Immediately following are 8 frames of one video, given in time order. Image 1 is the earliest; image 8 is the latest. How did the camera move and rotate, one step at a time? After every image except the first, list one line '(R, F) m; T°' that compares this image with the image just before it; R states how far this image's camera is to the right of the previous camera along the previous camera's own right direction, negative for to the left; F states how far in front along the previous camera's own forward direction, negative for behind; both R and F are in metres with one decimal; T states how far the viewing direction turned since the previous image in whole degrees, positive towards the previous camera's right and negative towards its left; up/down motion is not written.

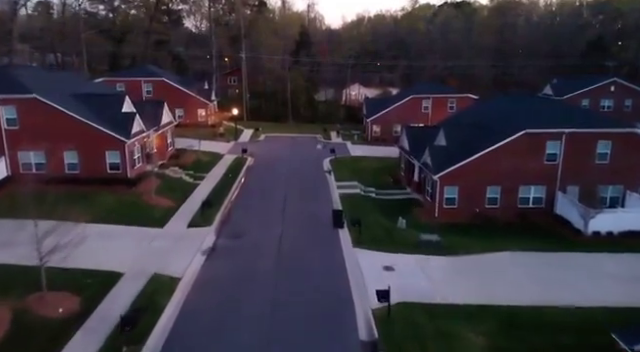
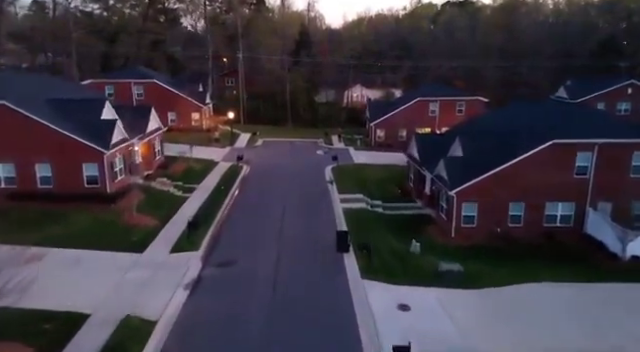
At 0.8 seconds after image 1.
(-0.1, +2.5) m; 0°
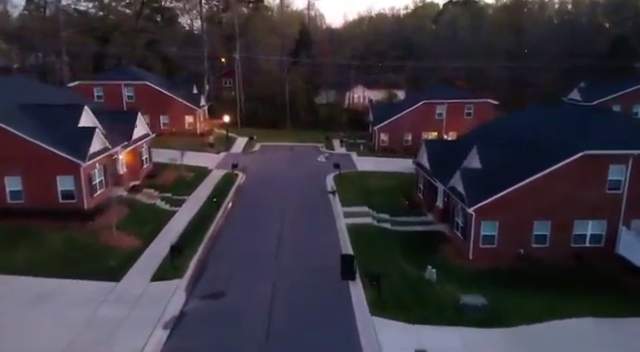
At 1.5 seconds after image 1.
(-0.1, +2.2) m; 0°
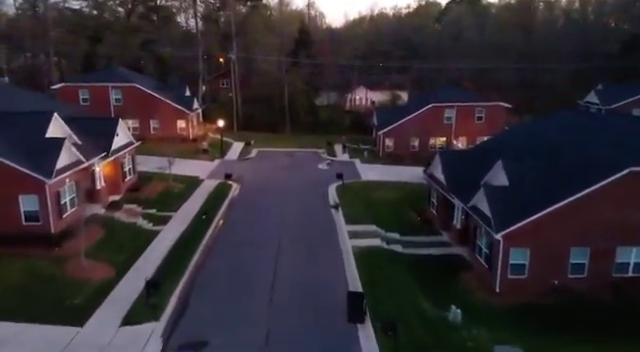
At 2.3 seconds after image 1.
(-0.1, +2.6) m; 0°
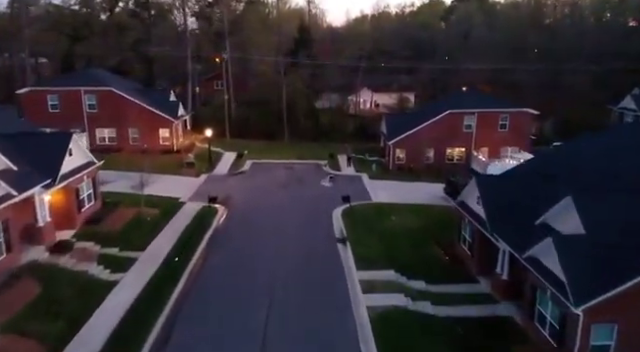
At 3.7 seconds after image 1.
(-0.1, +4.6) m; 0°
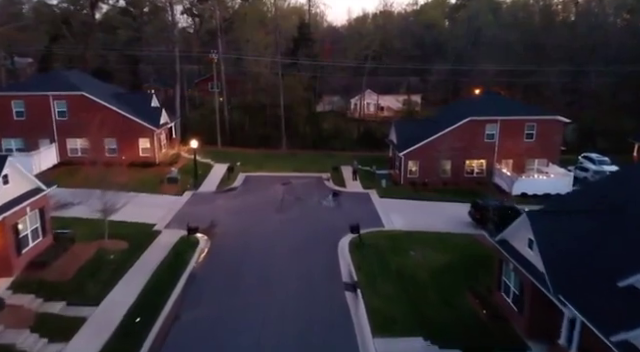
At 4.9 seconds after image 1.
(-0.1, +4.0) m; 0°
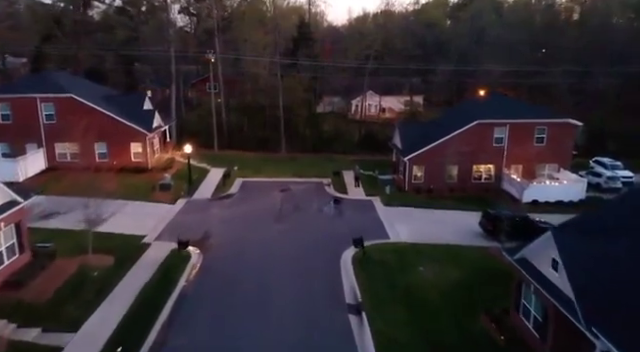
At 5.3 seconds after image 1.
(0.0, +1.3) m; 0°
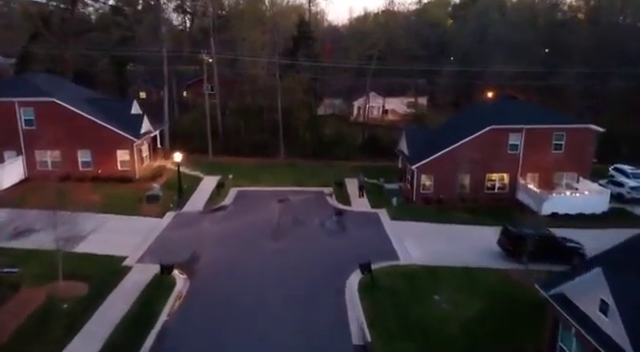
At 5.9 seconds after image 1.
(-0.1, +2.0) m; 0°
